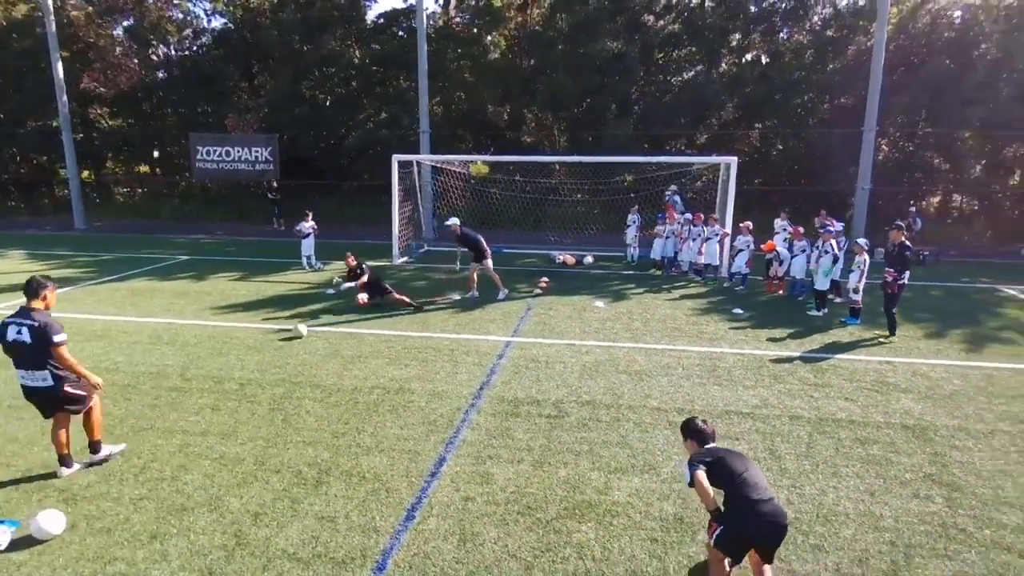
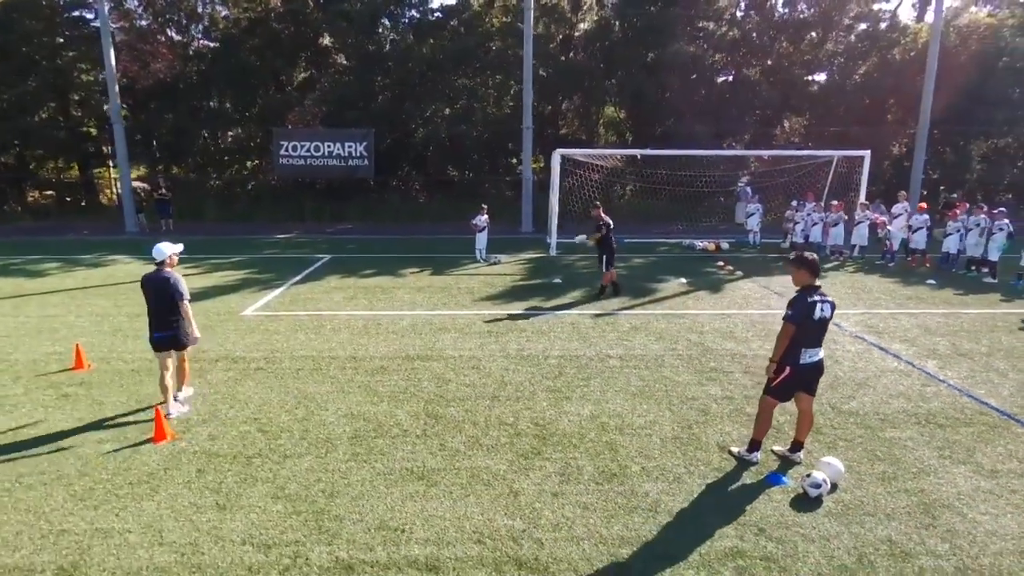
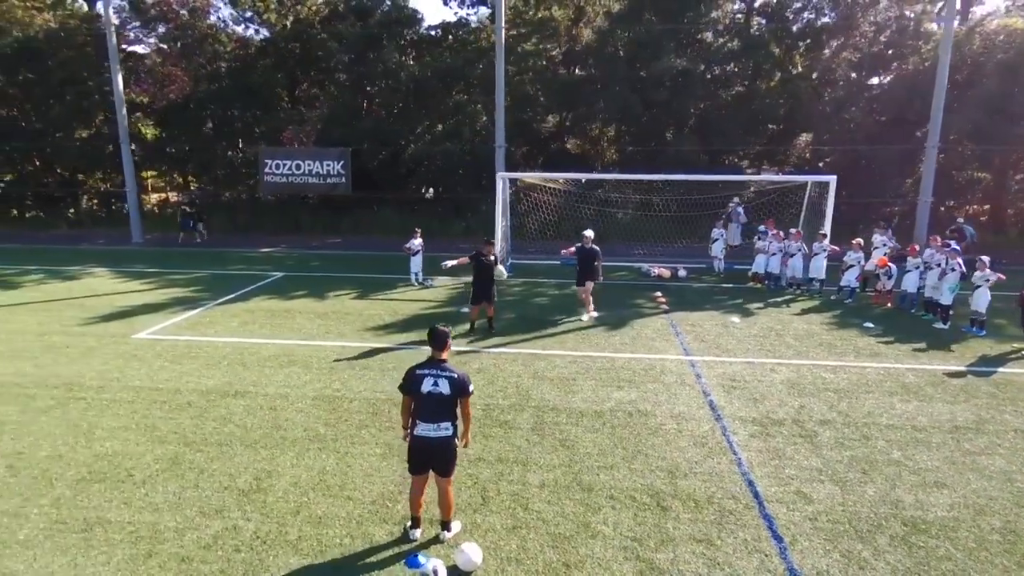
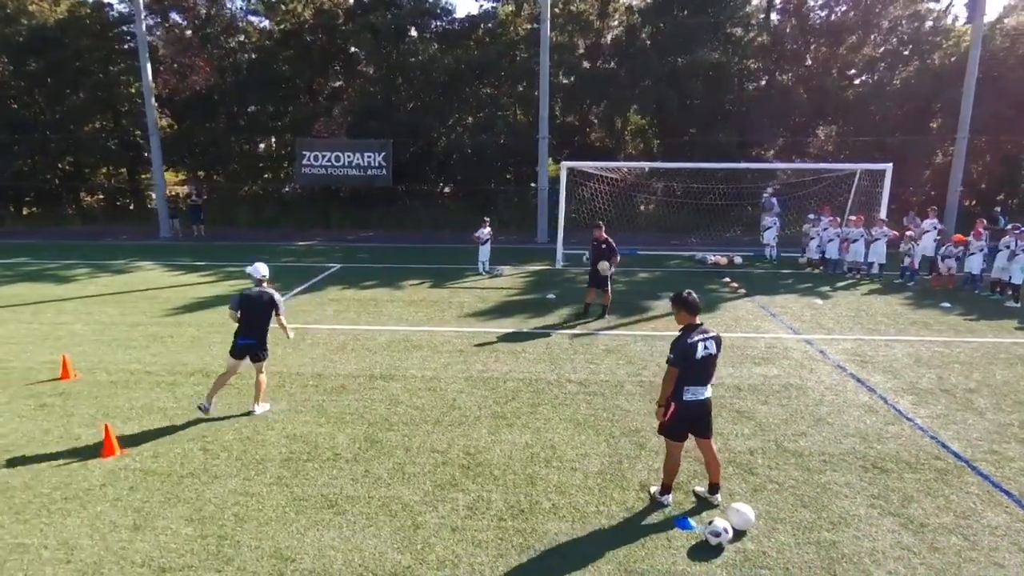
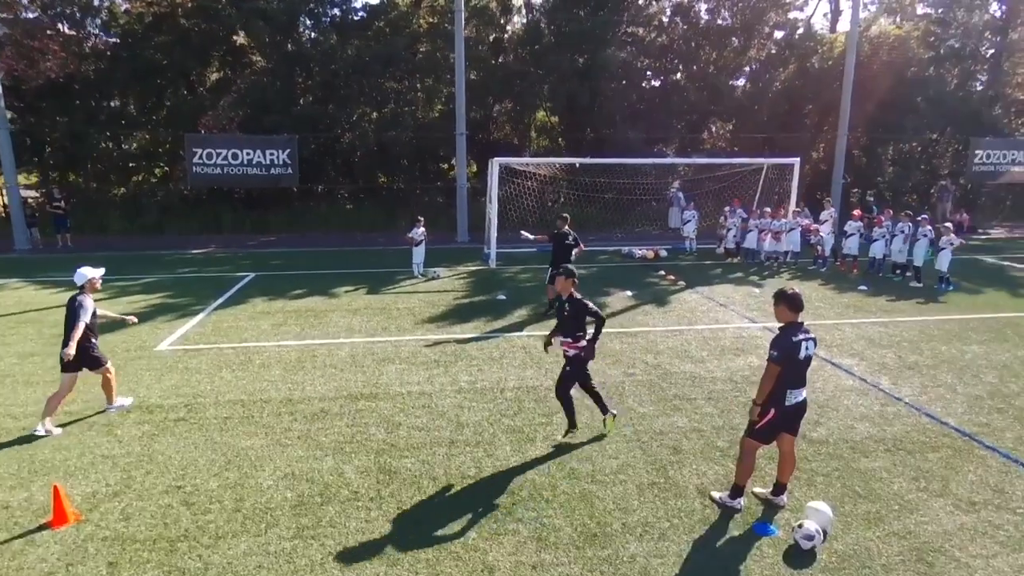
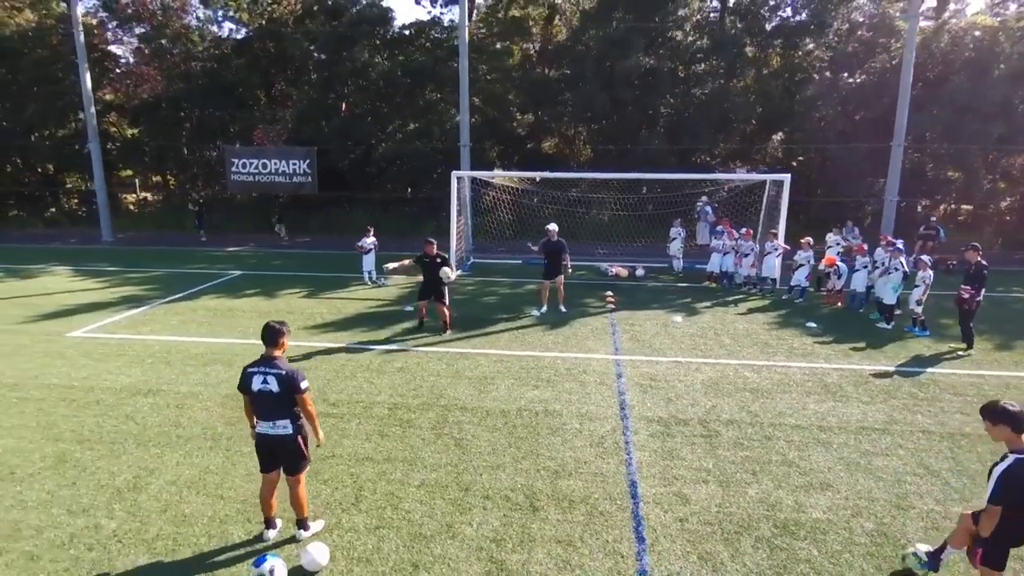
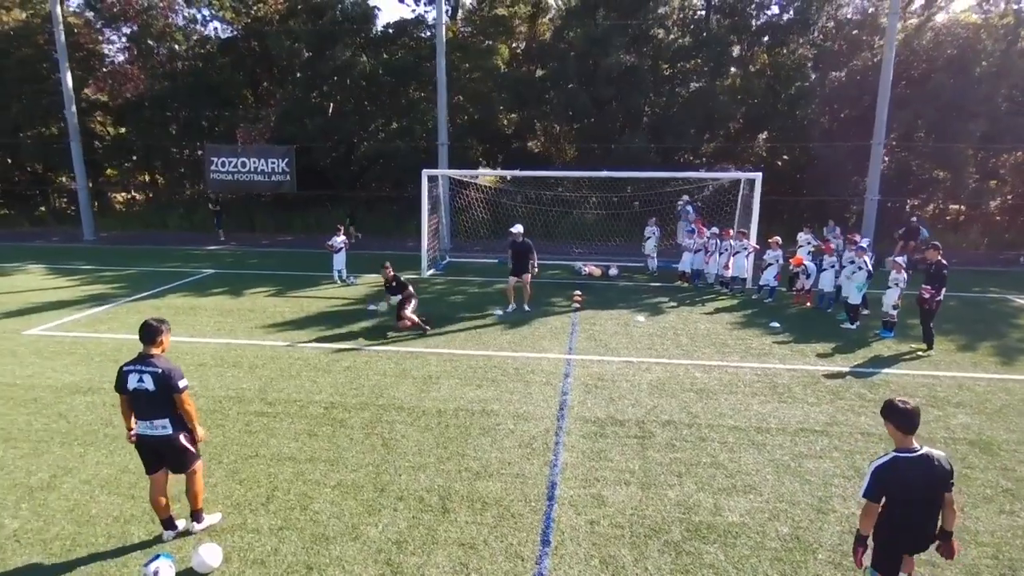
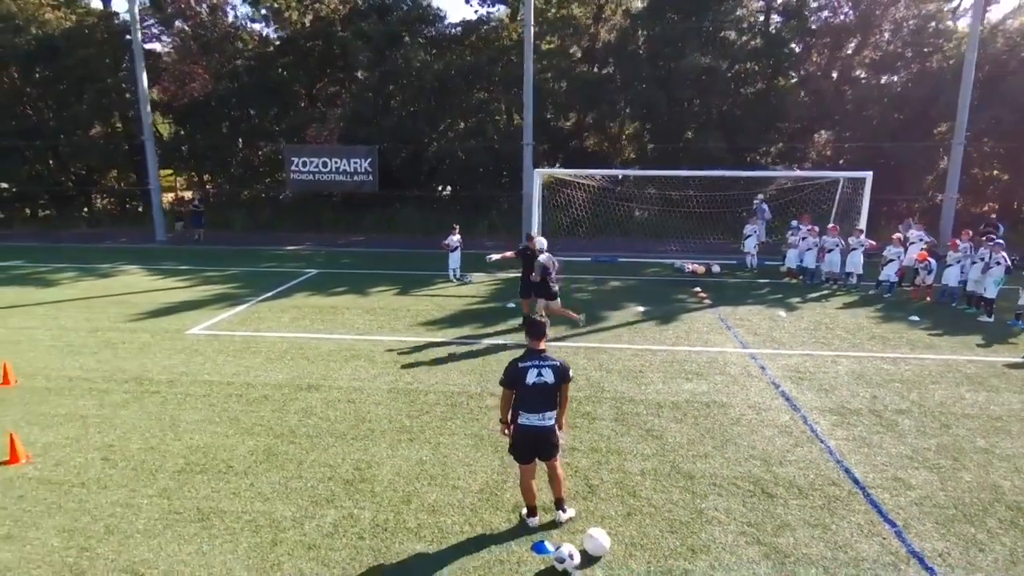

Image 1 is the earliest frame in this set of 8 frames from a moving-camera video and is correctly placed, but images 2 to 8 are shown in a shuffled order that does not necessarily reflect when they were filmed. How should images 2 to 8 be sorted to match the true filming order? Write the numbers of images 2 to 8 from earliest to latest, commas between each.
7, 6, 3, 8, 4, 2, 5
